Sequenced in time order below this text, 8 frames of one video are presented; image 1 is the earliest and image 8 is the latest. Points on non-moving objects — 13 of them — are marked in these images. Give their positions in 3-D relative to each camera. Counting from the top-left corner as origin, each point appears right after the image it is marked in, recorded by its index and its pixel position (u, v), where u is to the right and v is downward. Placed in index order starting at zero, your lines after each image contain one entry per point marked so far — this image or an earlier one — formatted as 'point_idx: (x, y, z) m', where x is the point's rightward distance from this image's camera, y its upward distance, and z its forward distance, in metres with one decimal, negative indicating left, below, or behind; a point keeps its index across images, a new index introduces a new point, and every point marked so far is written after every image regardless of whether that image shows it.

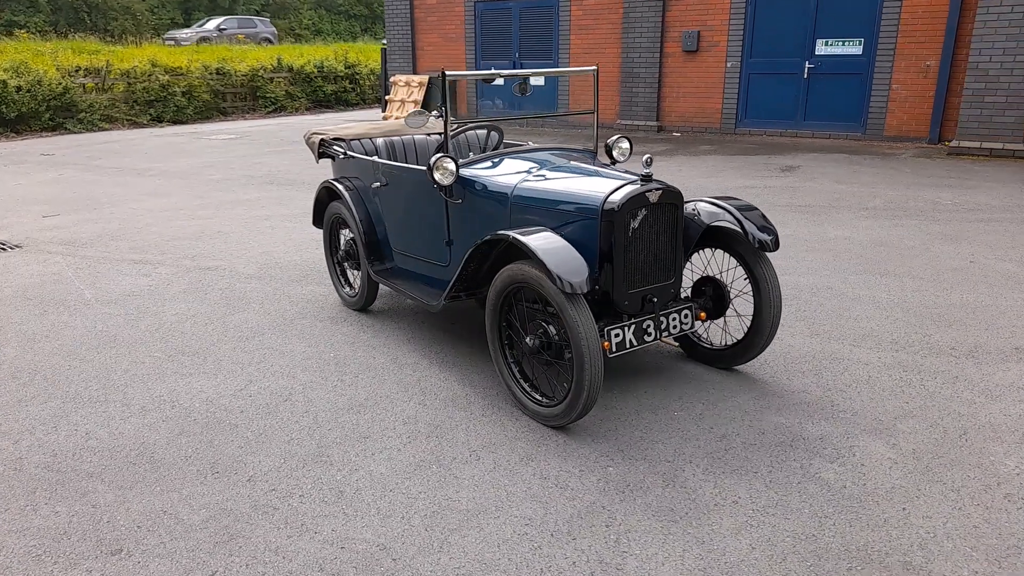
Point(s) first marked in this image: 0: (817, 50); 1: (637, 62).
0: (+5.0, +3.9, +12.1) m
1: (+2.3, +4.3, +13.9) m
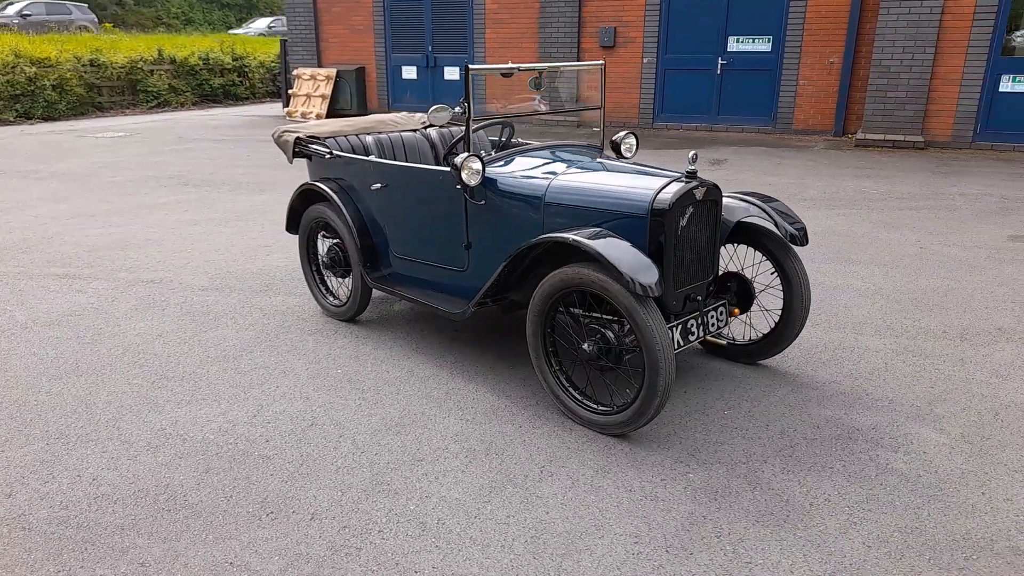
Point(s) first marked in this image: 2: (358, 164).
0: (+3.7, +4.1, +12.6) m
1: (+0.8, +4.4, +13.9) m
2: (-0.9, +0.7, +4.3) m
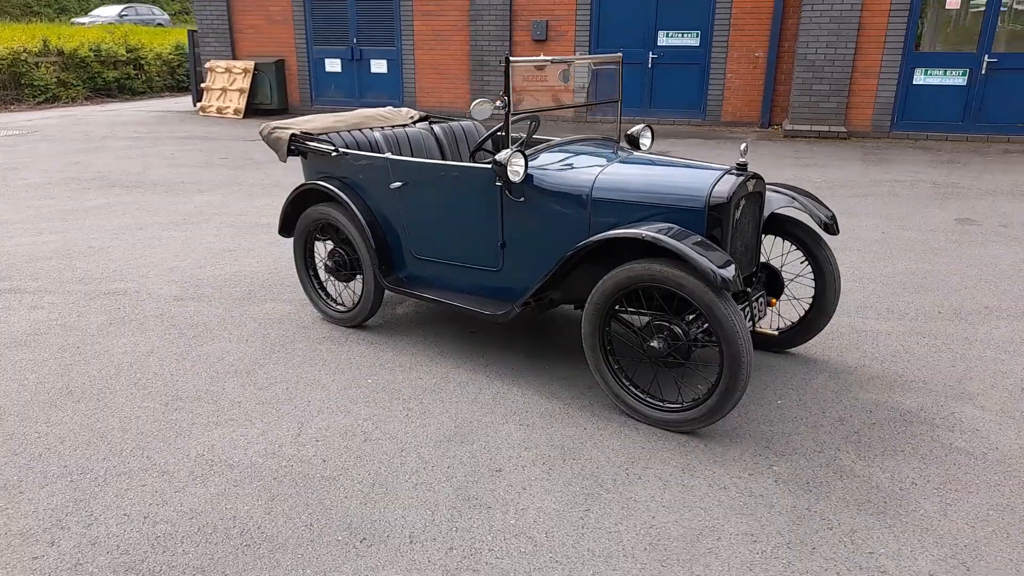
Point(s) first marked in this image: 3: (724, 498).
0: (+2.5, +4.3, +12.8) m
1: (-0.5, +4.5, +13.8) m
2: (-0.8, +0.7, +4.1) m
3: (+0.8, -0.8, +2.7) m
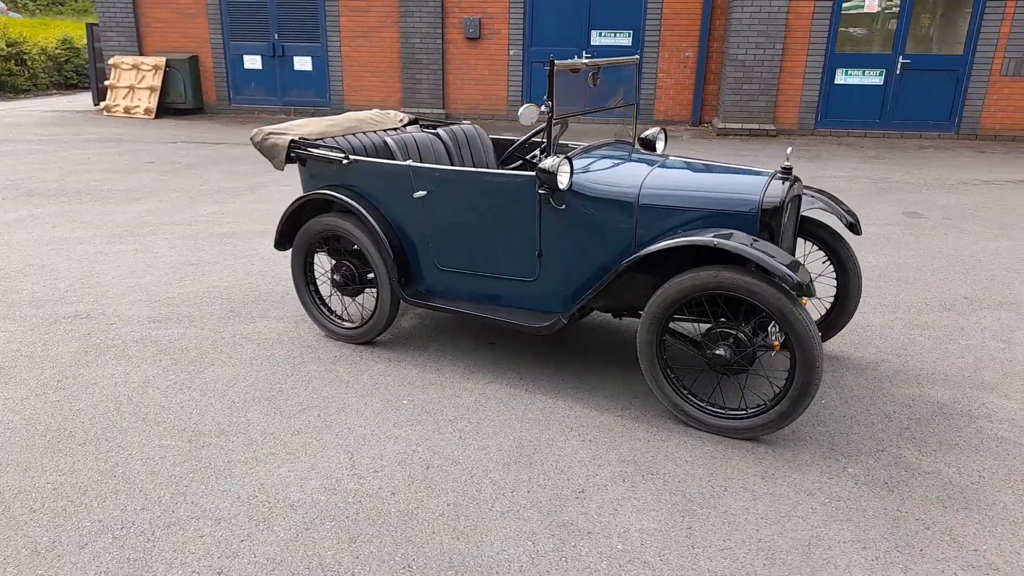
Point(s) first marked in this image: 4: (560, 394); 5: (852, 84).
0: (+1.4, +4.4, +12.9) m
1: (-1.7, +4.4, +13.5) m
2: (-0.7, +0.6, +3.9) m
3: (+1.1, -0.8, +2.7) m
4: (+0.2, -0.5, +3.6) m
5: (+5.3, +3.2, +11.6) m
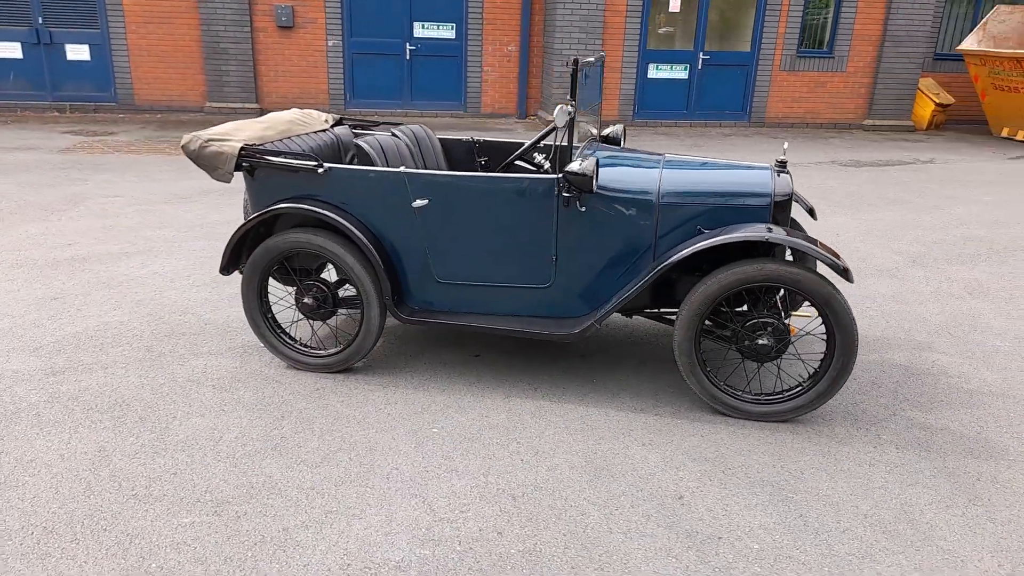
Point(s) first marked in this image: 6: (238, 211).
0: (-1.7, +4.4, +12.7) m
1: (-4.9, +4.2, +12.3) m
2: (-0.7, +0.5, +3.5) m
3: (+1.5, -0.7, +2.9) m
4: (+0.4, -0.5, +3.5) m
5: (+2.6, +3.6, +12.6) m
6: (-2.6, +0.7, +6.9) m
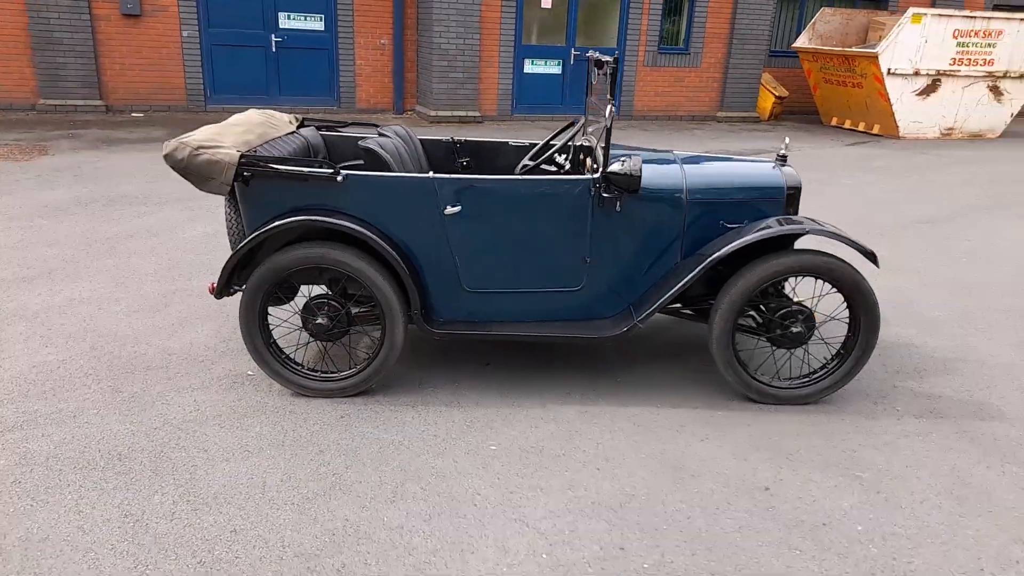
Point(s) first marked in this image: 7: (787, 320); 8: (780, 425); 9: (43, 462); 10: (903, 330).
0: (-3.8, +4.3, +11.9) m
1: (-6.8, +3.9, +10.9) m
2: (-0.6, +0.5, +3.3) m
3: (+1.7, -0.7, +3.1) m
4: (+0.5, -0.5, +3.5) m
5: (+0.4, +3.7, +12.8) m
6: (-3.1, +0.5, +6.1) m
7: (+1.2, -0.2, +3.4) m
8: (+1.2, -0.6, +3.3) m
9: (-1.9, -0.7, +2.9) m
10: (+2.4, -0.3, +4.4) m
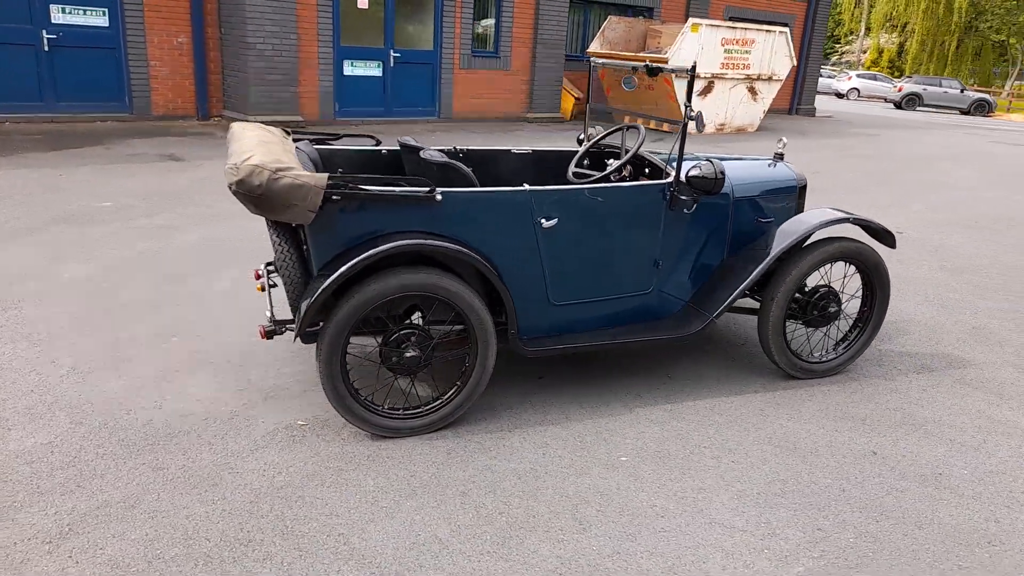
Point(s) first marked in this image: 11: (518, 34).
0: (-6.4, +3.7, +10.2) m
1: (-8.8, +3.1, +8.2) m
2: (-0.2, +0.4, +3.0) m
3: (+2.1, -0.5, +3.7) m
4: (+0.9, -0.5, +3.6) m
5: (-2.6, +3.6, +12.3) m
6: (-3.5, +0.2, +4.9) m
7: (+1.6, -0.1, +3.7) m
8: (+1.6, -0.5, +3.6) m
9: (-1.2, -0.9, +2.3) m
10: (+2.3, -0.1, +5.1) m
11: (+0.1, +4.9, +14.1) m
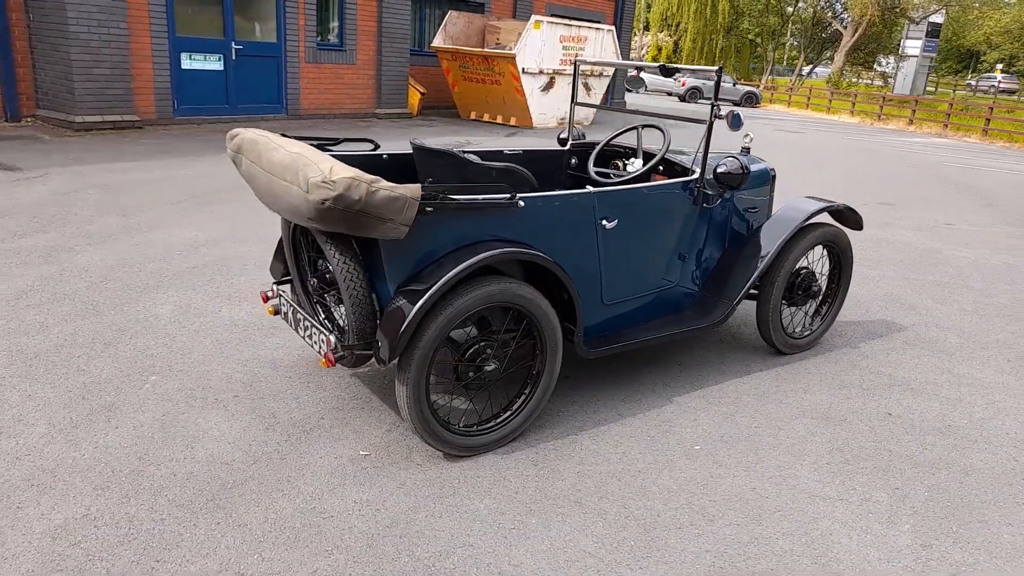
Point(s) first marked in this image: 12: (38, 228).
0: (-7.9, +3.2, +8.2) m
1: (-9.7, +2.4, +5.7) m
2: (+0.1, +0.3, +3.0) m
3: (+2.2, -0.4, +4.2) m
4: (+1.0, -0.5, +3.8) m
5: (-4.8, +3.3, +11.3) m
6: (-3.6, -0.1, +3.9) m
7: (+1.6, 0.0, +4.1) m
8: (+1.7, -0.4, +4.0) m
9: (-0.6, -1.0, +2.0) m
10: (+2.0, +0.1, +5.6) m
11: (-2.8, +4.8, +13.6) m
12: (-3.6, +0.5, +5.6) m
